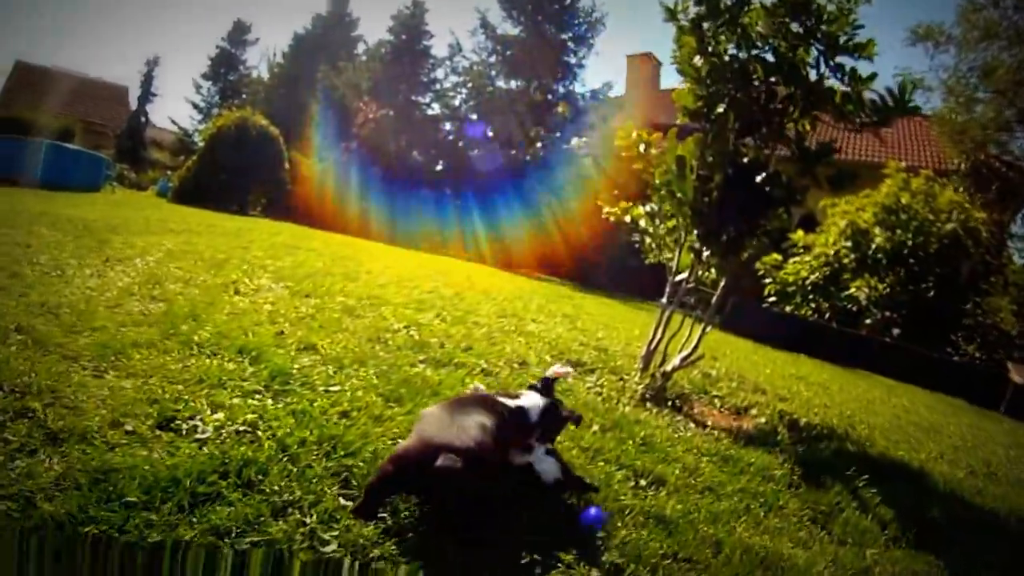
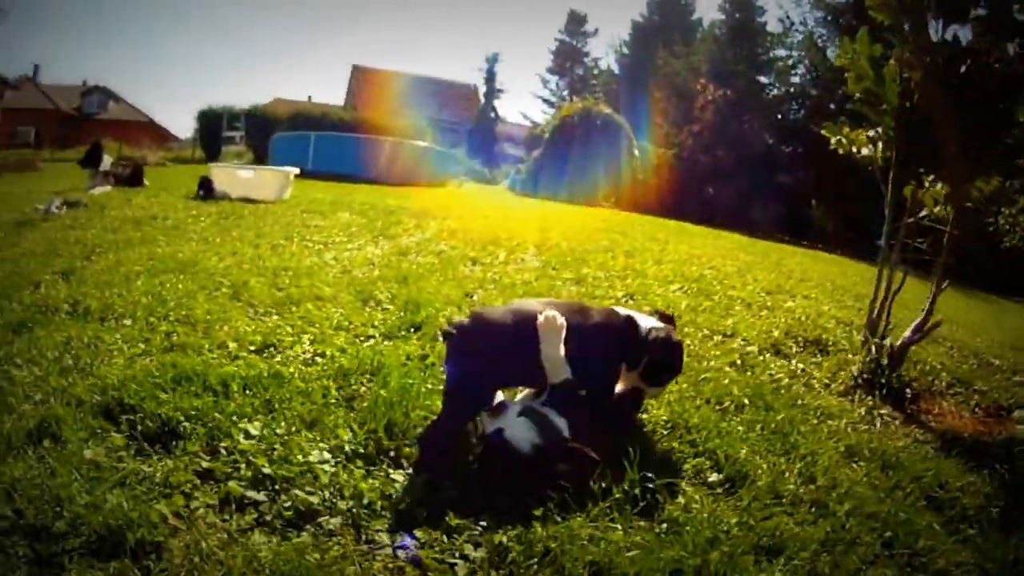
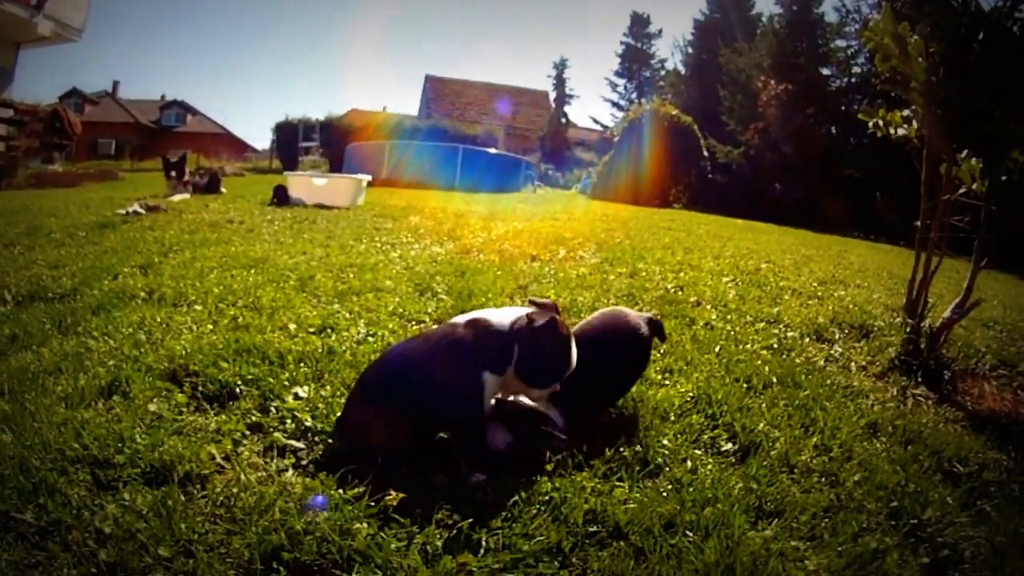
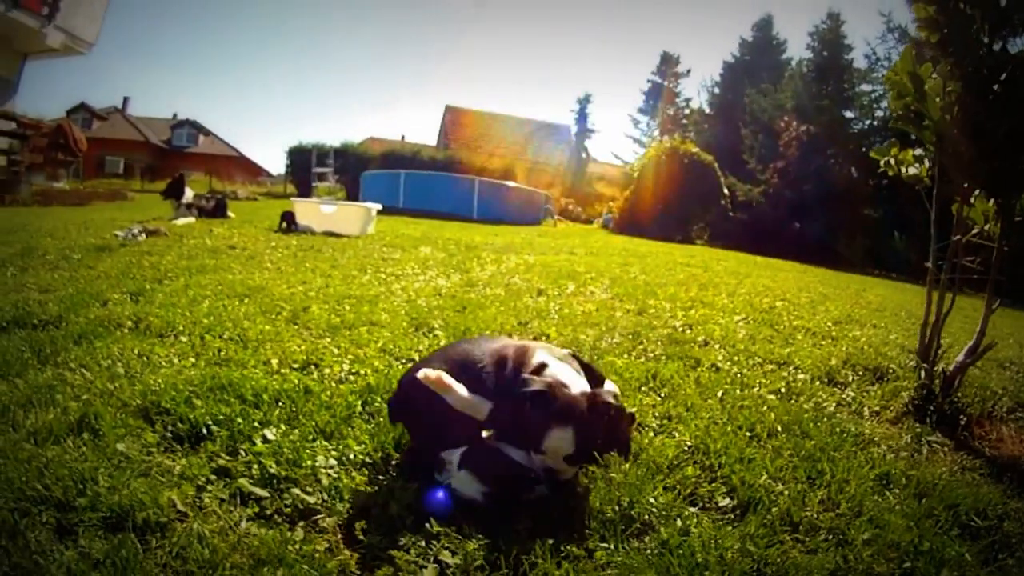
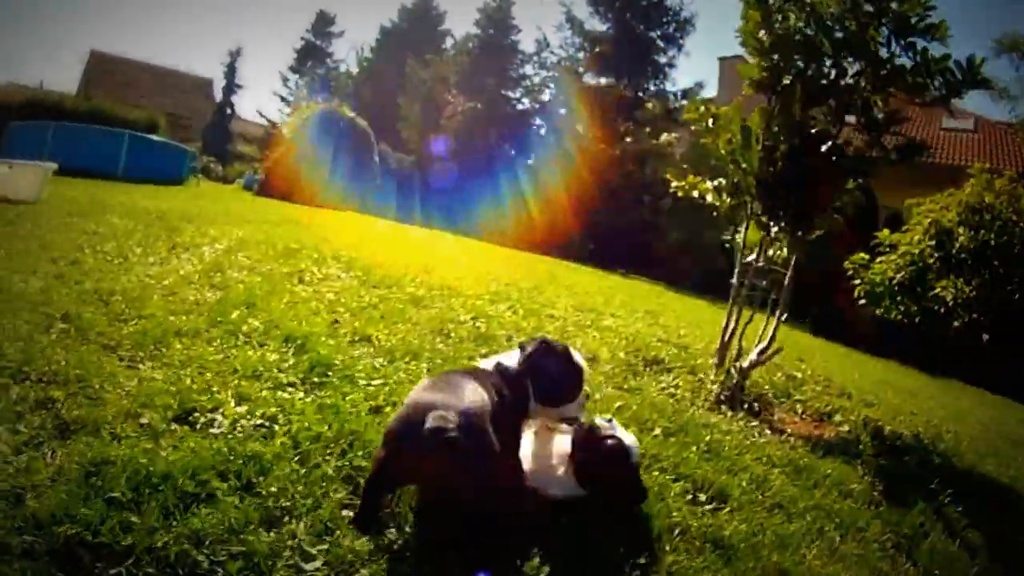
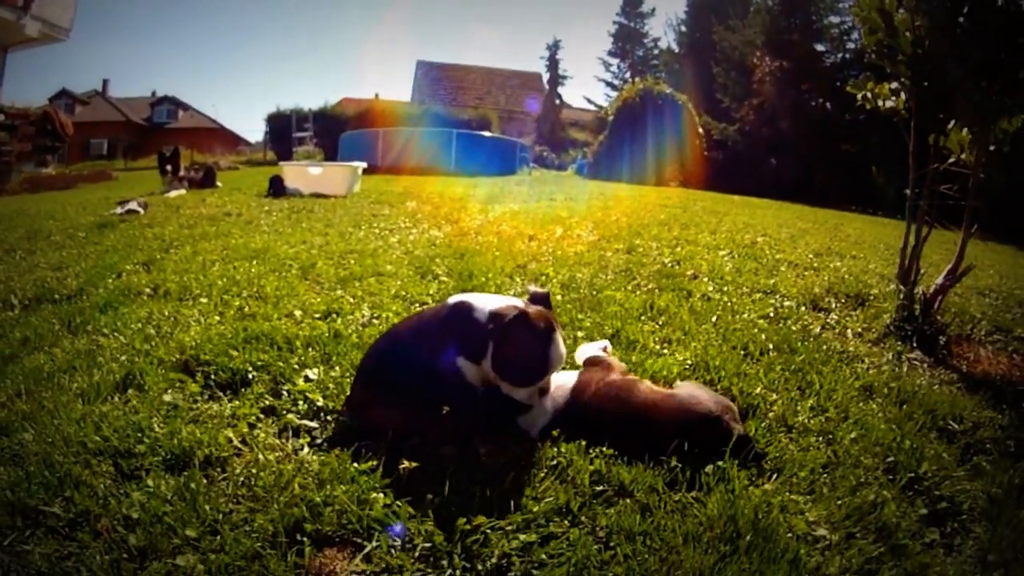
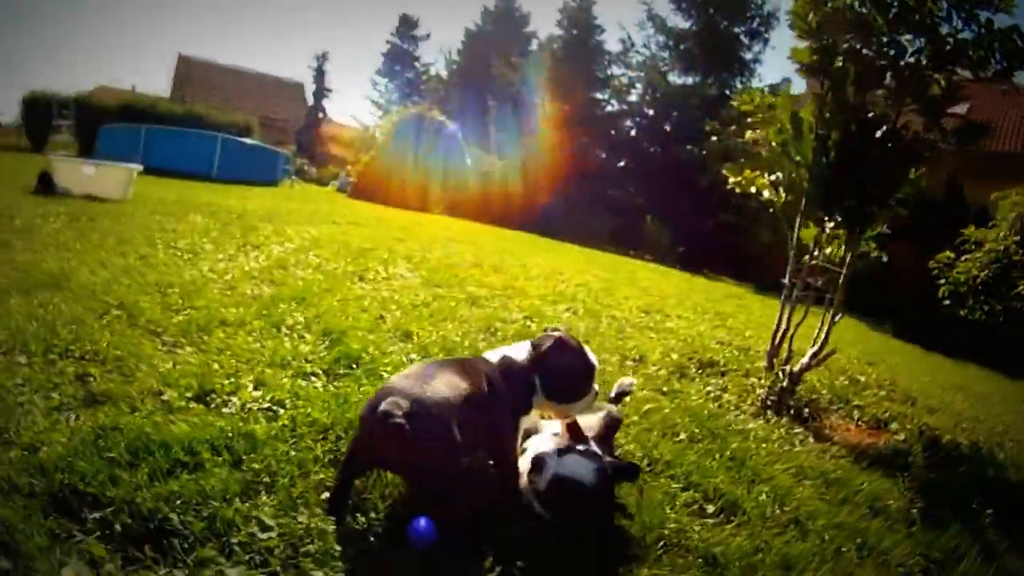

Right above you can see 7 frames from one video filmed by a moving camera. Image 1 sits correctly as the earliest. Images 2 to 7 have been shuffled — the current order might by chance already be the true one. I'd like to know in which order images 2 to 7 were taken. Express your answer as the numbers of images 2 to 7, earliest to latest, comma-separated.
5, 7, 2, 4, 3, 6
